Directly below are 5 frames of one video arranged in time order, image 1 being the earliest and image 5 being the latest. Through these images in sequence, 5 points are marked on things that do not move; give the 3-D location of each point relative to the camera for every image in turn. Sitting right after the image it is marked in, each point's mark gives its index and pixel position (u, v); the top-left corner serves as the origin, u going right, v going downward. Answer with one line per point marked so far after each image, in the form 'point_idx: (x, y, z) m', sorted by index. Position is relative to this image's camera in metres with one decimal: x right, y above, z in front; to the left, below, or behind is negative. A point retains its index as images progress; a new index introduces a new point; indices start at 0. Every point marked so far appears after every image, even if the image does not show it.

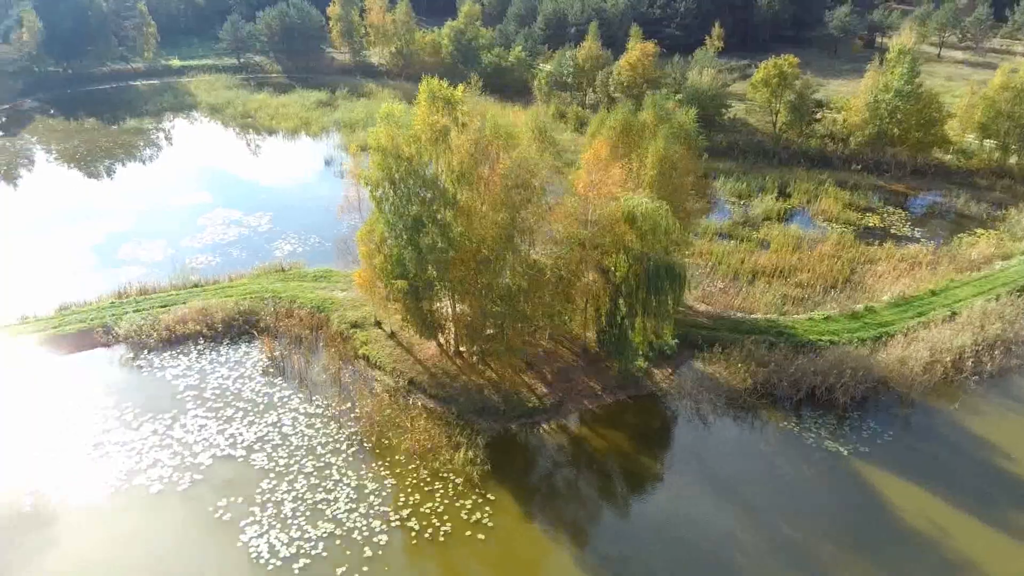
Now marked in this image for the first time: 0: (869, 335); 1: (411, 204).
0: (+8.7, -1.2, +19.8) m
1: (-2.1, +1.7, +16.9) m
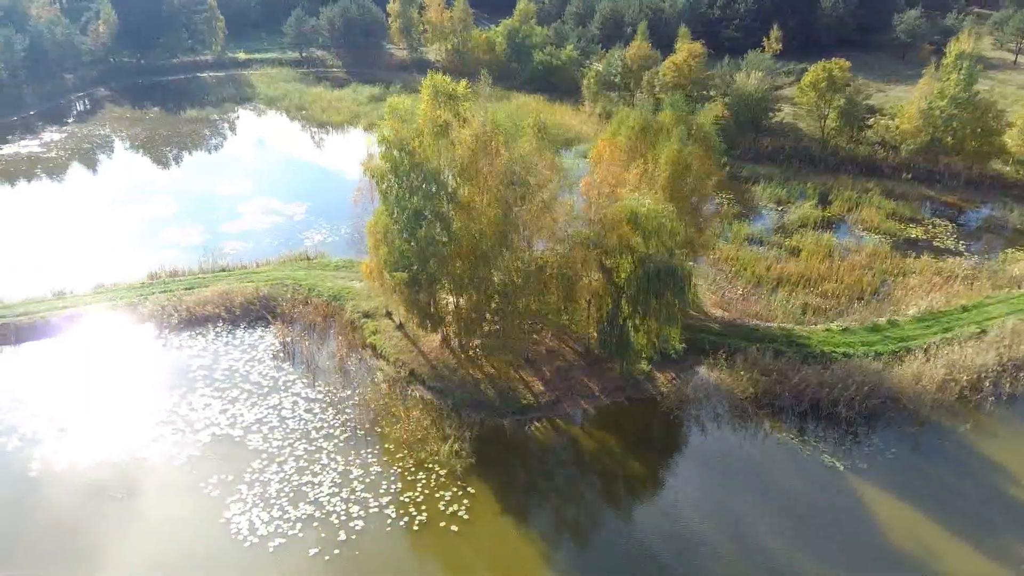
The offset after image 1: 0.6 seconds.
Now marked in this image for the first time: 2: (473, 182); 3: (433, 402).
0: (+8.8, -1.4, +19.1) m
1: (-2.1, +1.9, +17.1) m
2: (-0.8, +2.3, +17.1) m
3: (-1.8, -2.6, +18.0) m
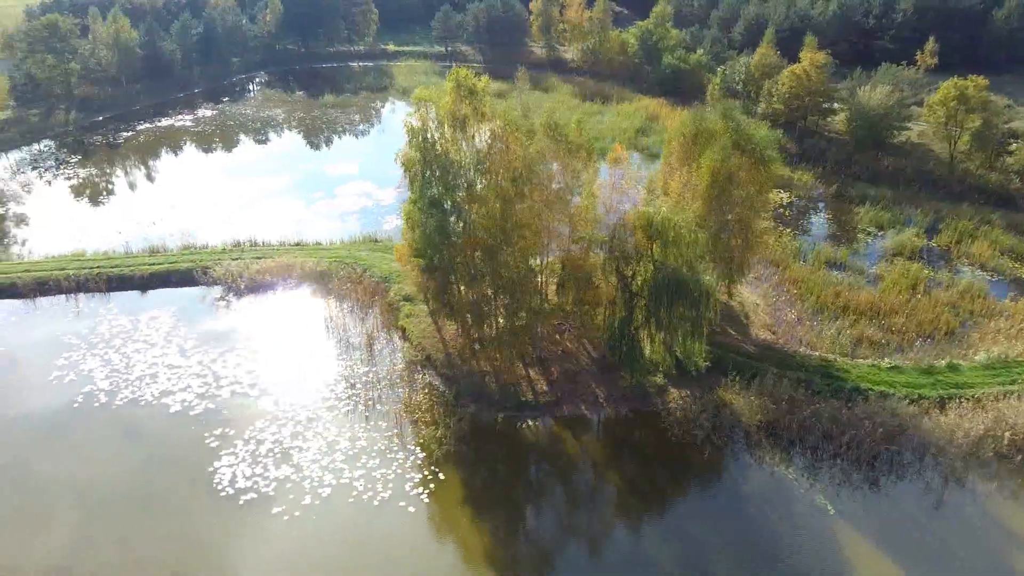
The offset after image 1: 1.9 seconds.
0: (+9.0, -2.3, +17.4) m
1: (-1.7, +2.2, +17.6) m
2: (-0.5, +2.4, +17.3) m
3: (-1.7, -2.3, +18.4) m
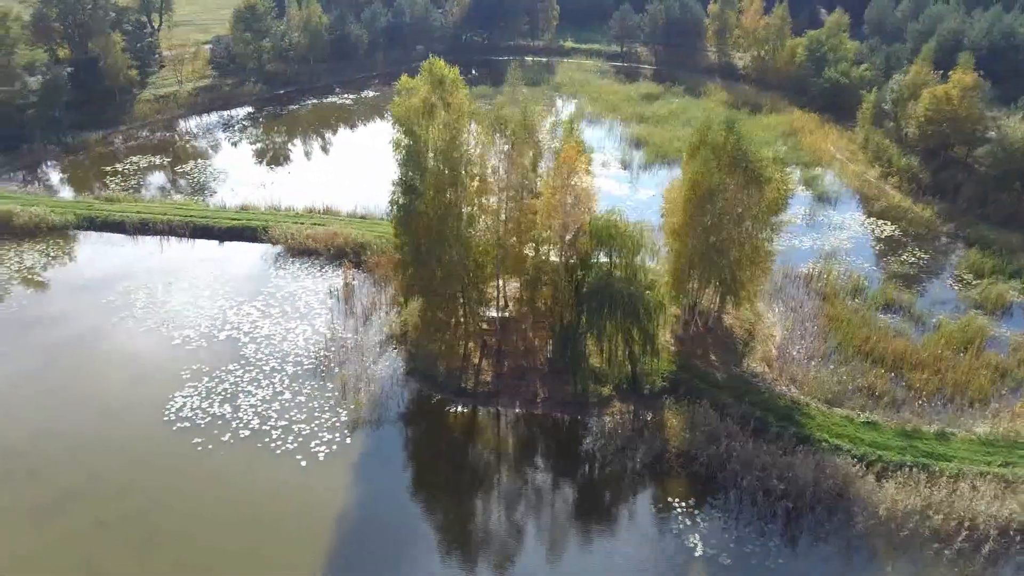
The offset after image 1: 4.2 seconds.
0: (+7.1, -3.2, +15.3) m
1: (-2.4, +2.7, +18.4) m
2: (-1.2, +2.7, +17.8) m
3: (-2.7, -1.8, +19.3) m
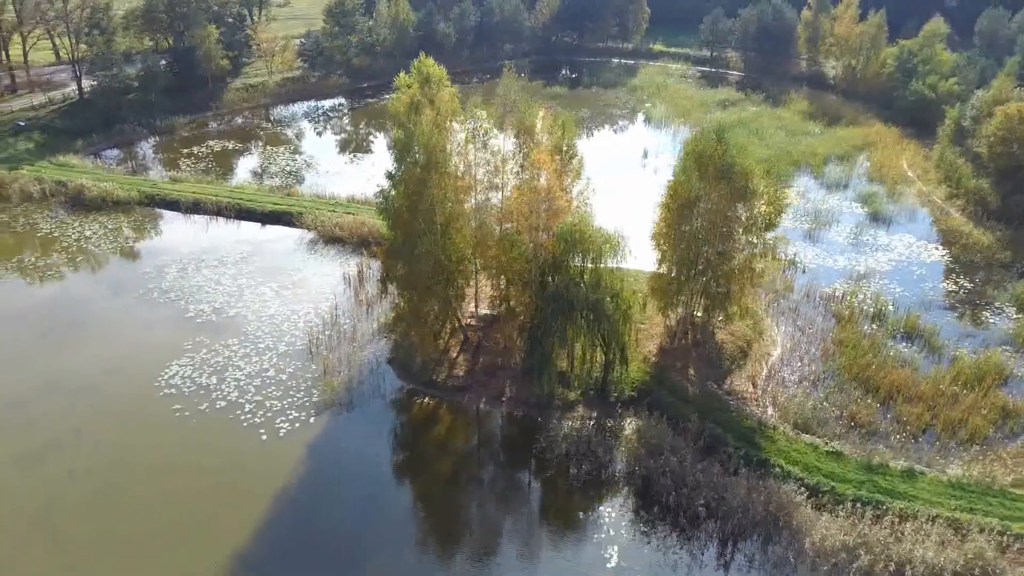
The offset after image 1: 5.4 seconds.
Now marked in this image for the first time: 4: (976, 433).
0: (+5.9, -3.6, +14.6) m
1: (-2.6, +2.9, +18.9) m
2: (-1.6, +2.9, +18.1) m
3: (-3.2, -1.6, +19.9) m
4: (+9.5, -3.0, +16.6) m
